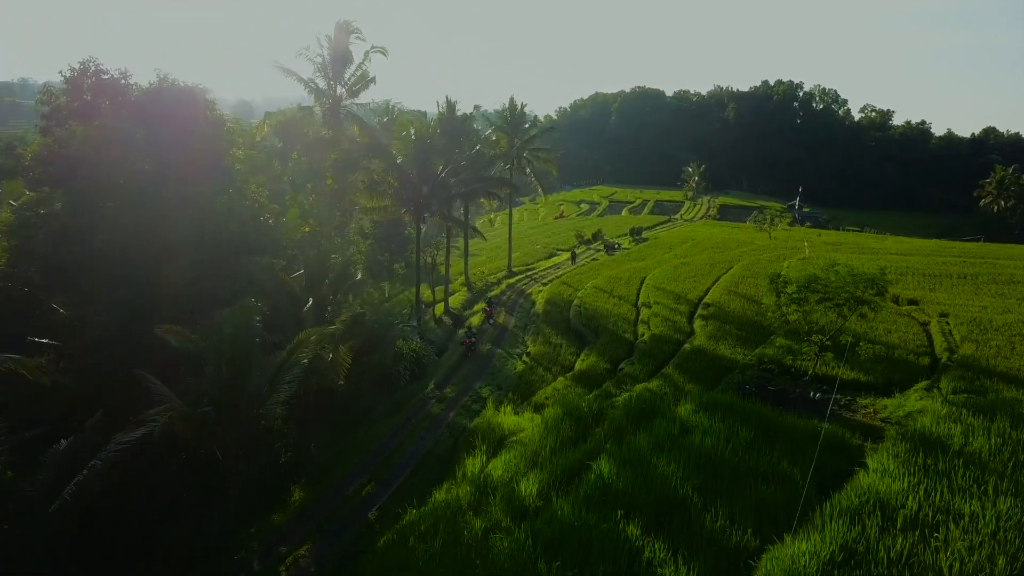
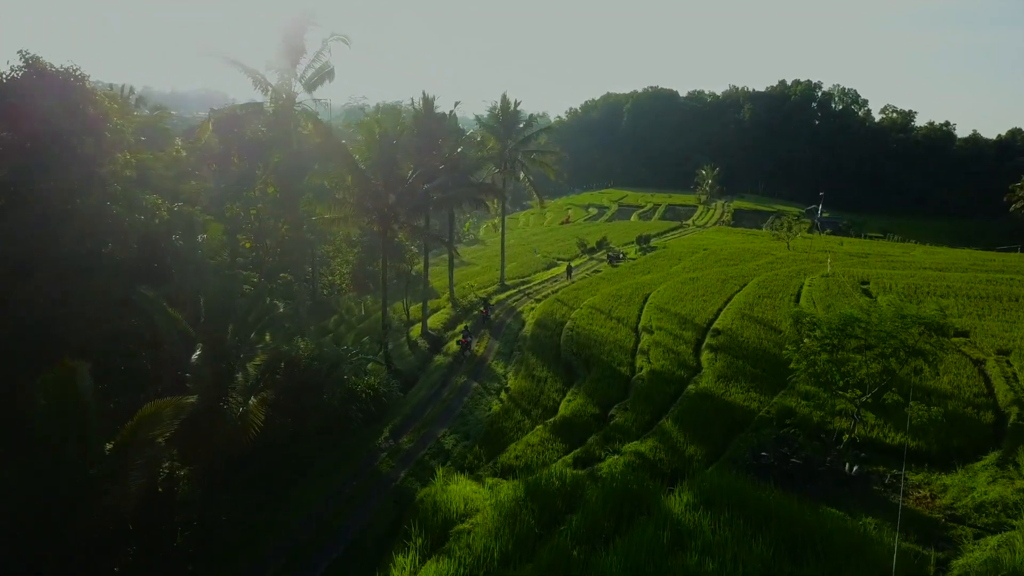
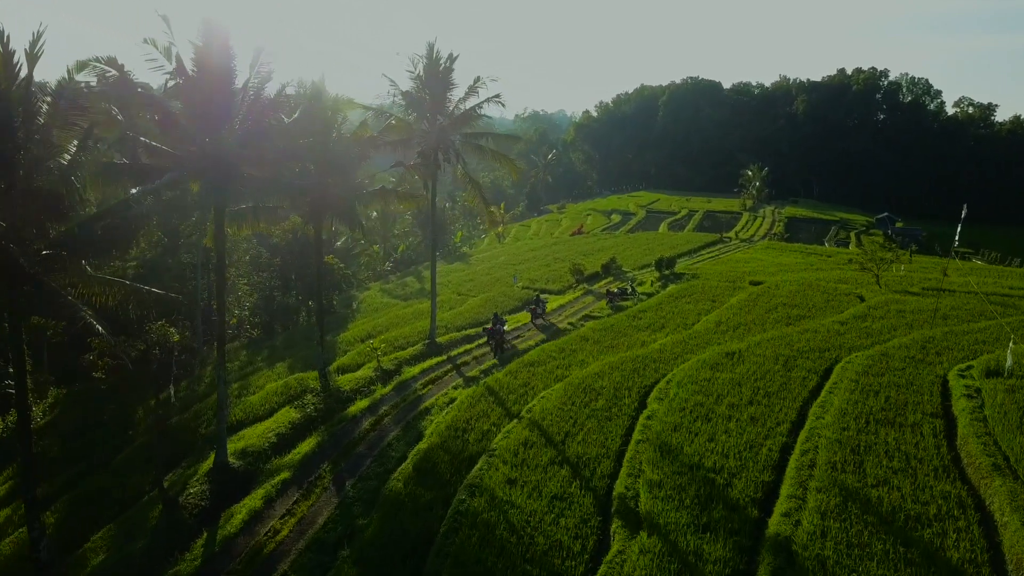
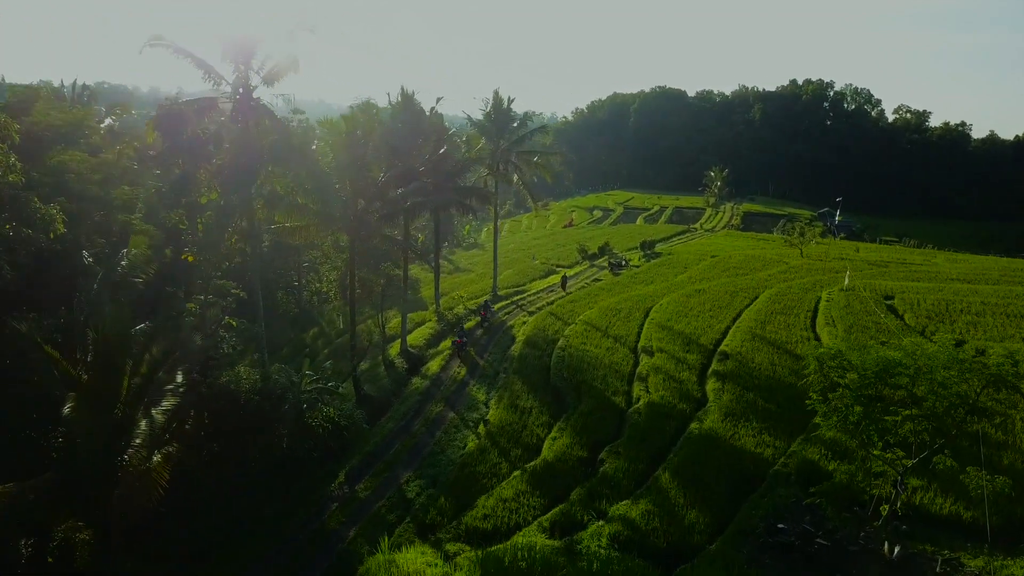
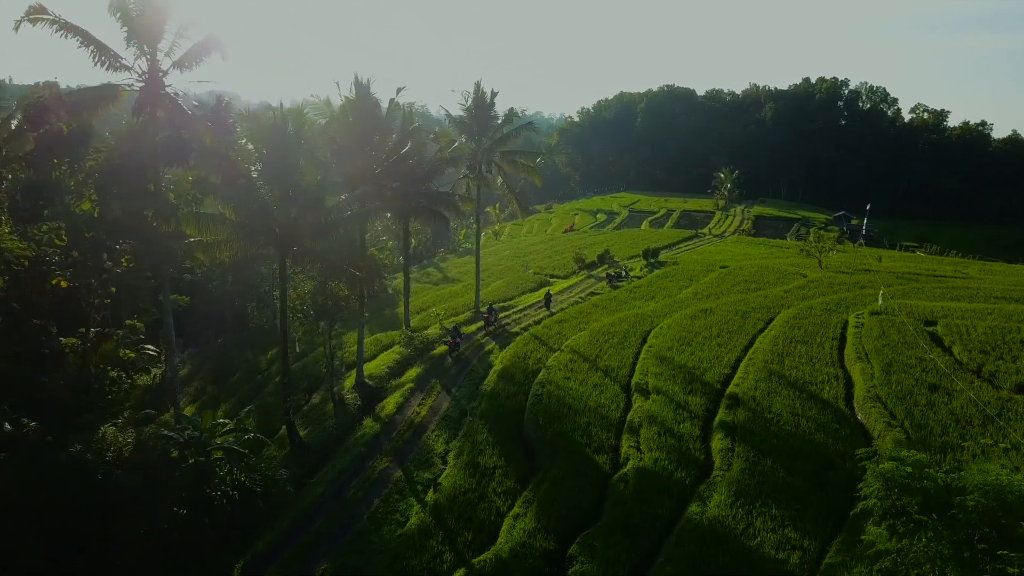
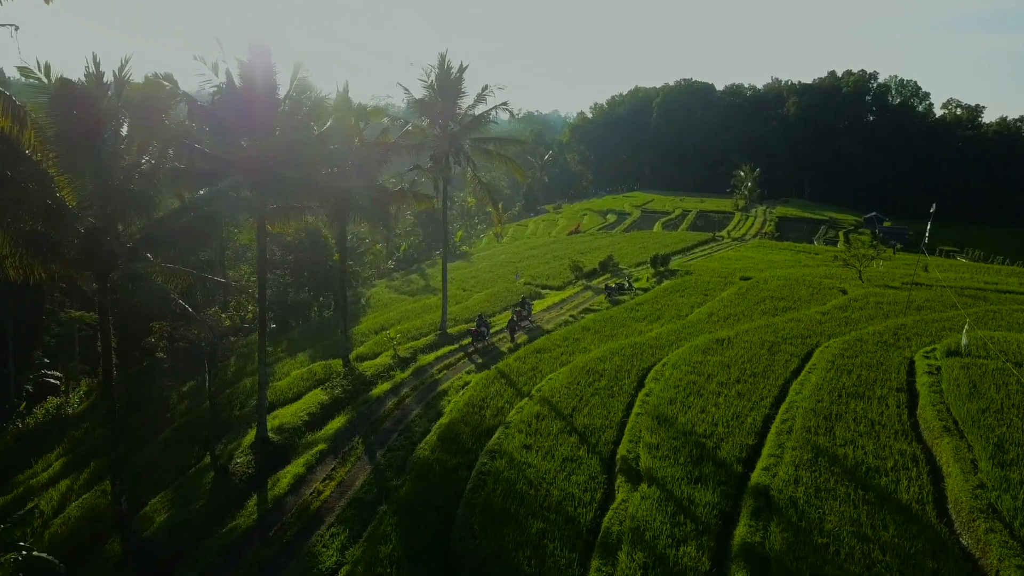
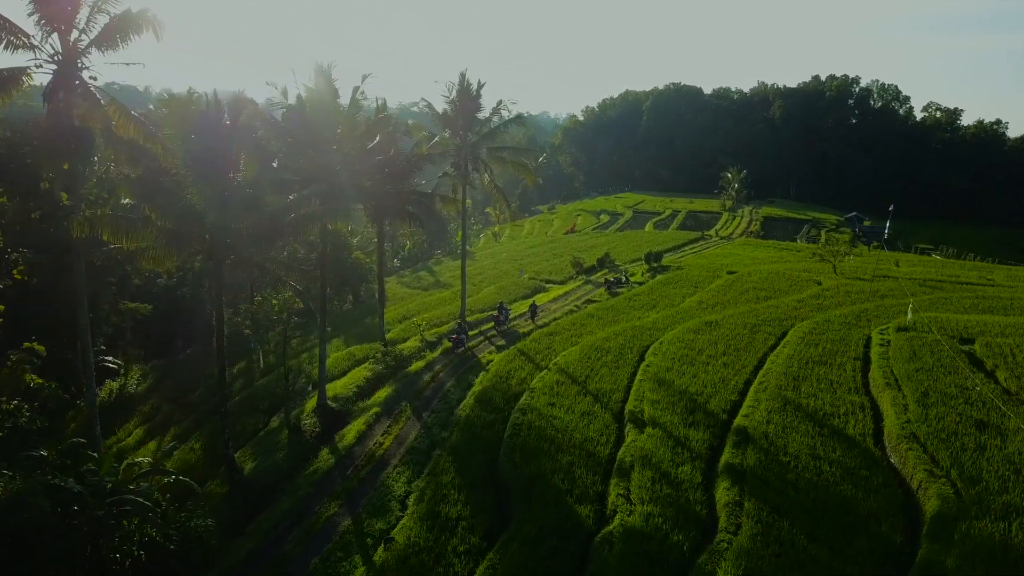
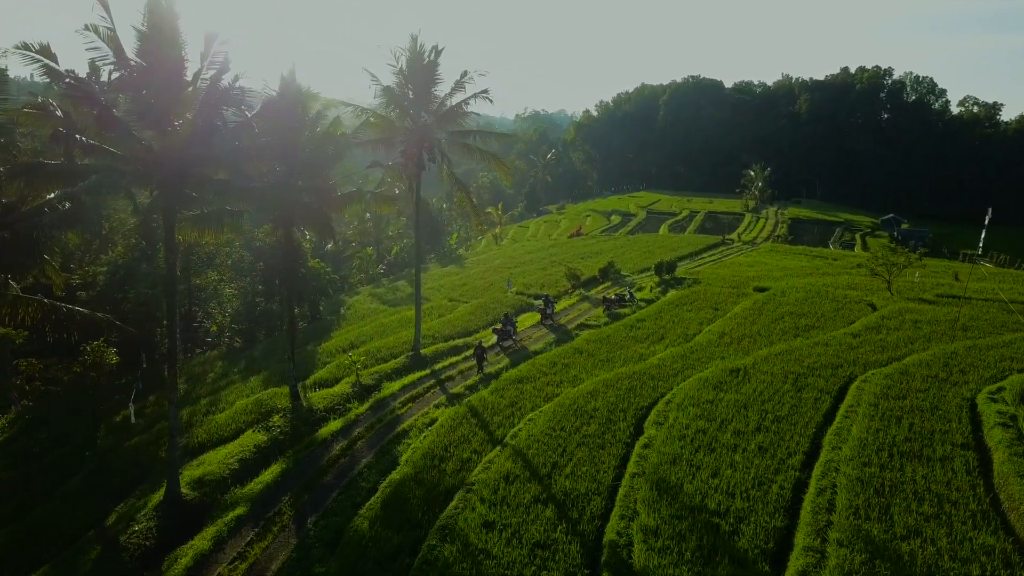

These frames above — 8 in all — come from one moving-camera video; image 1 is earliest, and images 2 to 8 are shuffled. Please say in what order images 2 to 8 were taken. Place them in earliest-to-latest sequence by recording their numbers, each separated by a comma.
2, 4, 5, 7, 6, 3, 8
